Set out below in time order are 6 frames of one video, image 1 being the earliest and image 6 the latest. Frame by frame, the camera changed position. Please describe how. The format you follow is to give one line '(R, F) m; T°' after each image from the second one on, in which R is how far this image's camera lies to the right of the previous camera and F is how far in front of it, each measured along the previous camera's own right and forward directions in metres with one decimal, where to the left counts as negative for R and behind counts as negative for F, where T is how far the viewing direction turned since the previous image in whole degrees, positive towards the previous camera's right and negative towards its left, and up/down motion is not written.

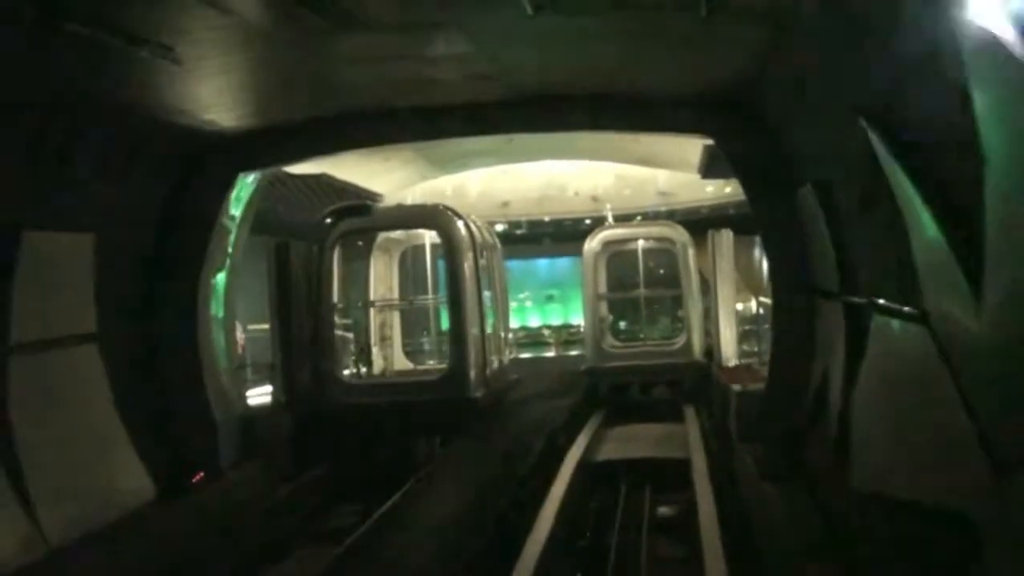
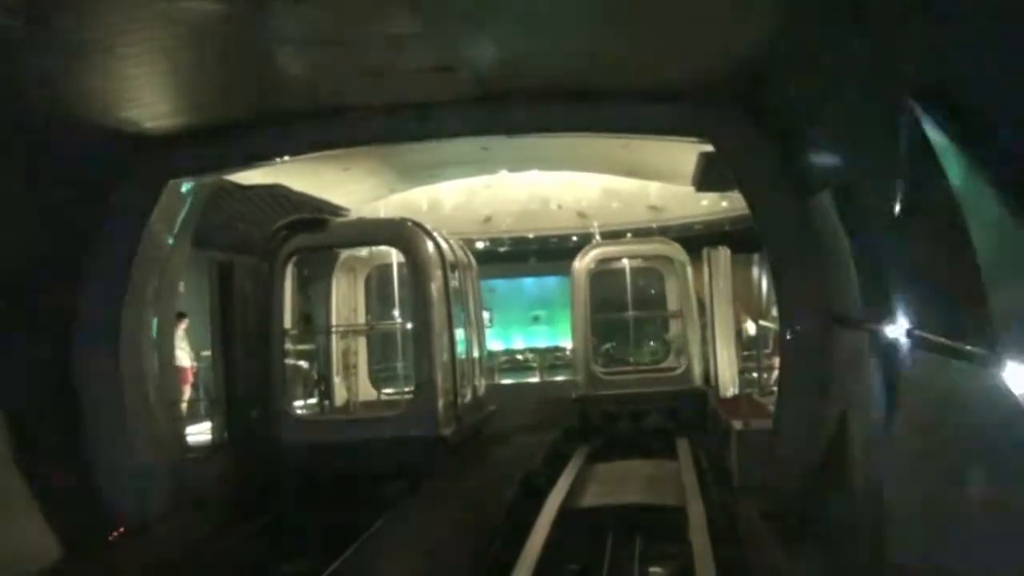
(+0.2, +1.2) m; 0°
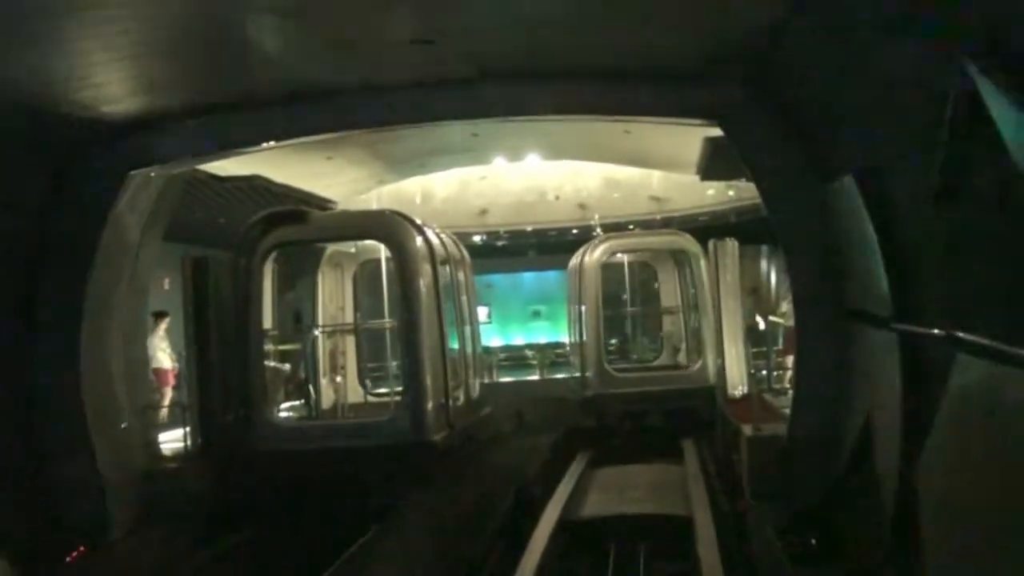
(+0.1, +0.6) m; 0°
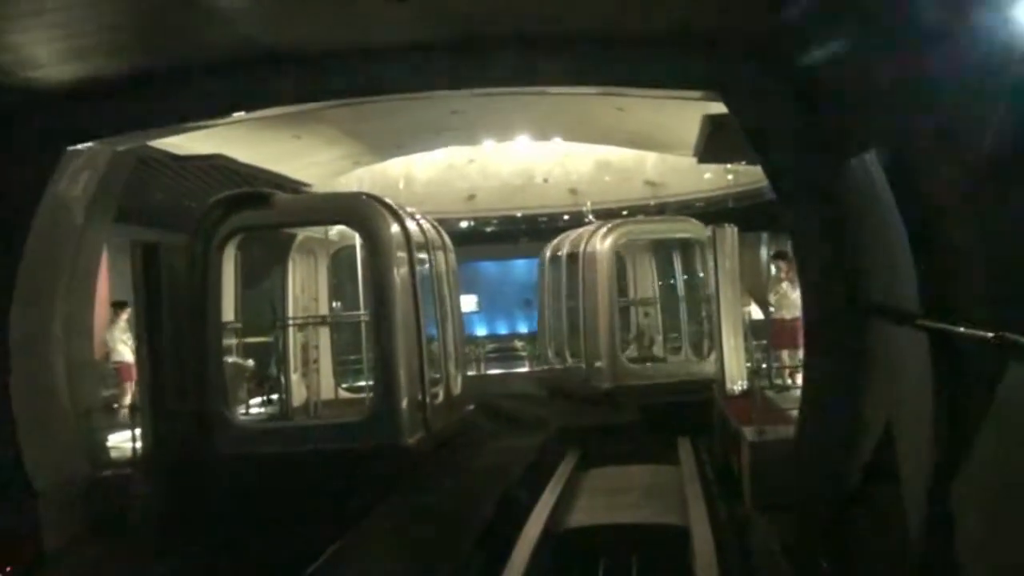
(+0.1, +0.7) m; 0°
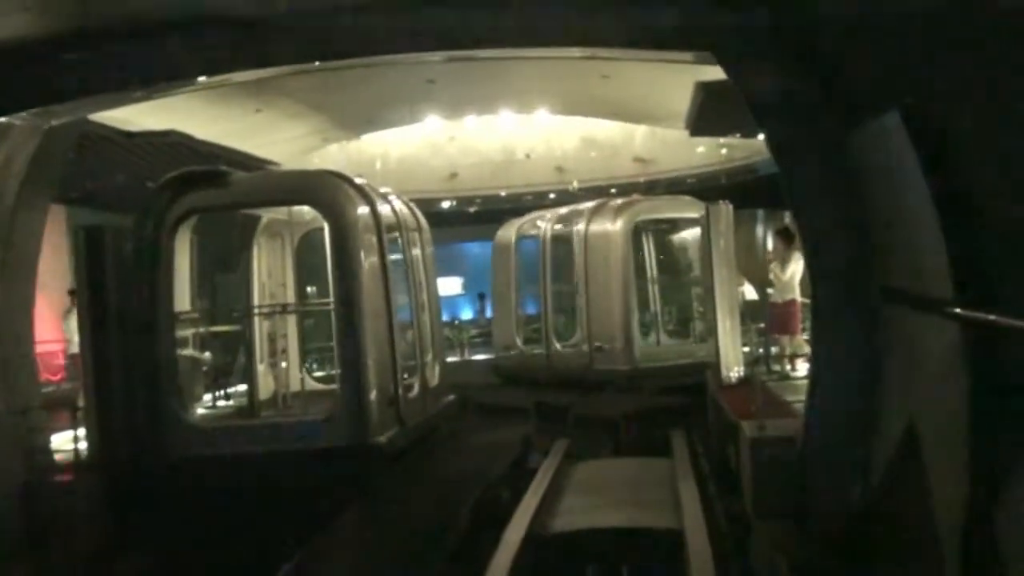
(+0.1, +0.7) m; 0°
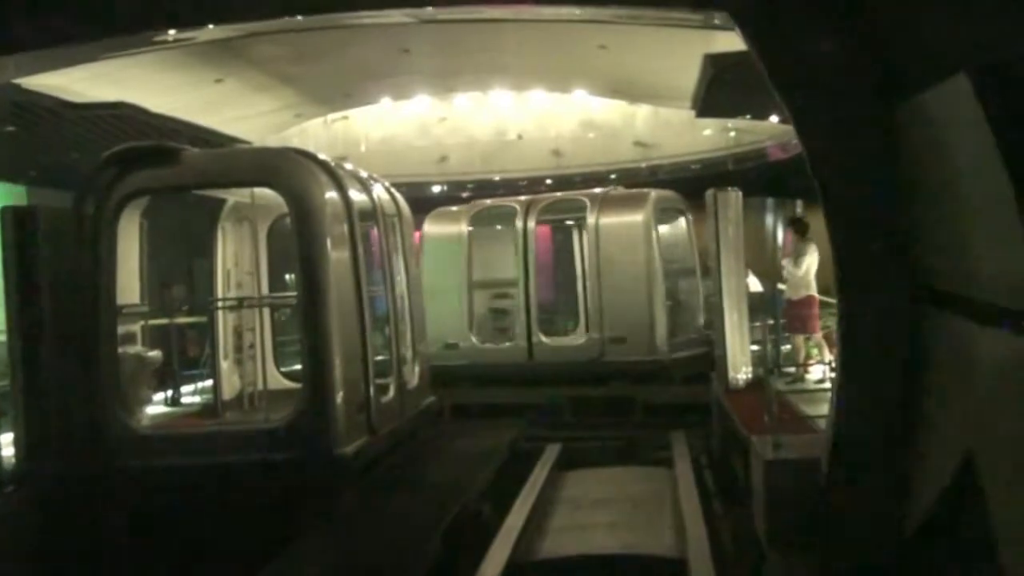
(+0.1, +0.9) m; 0°
